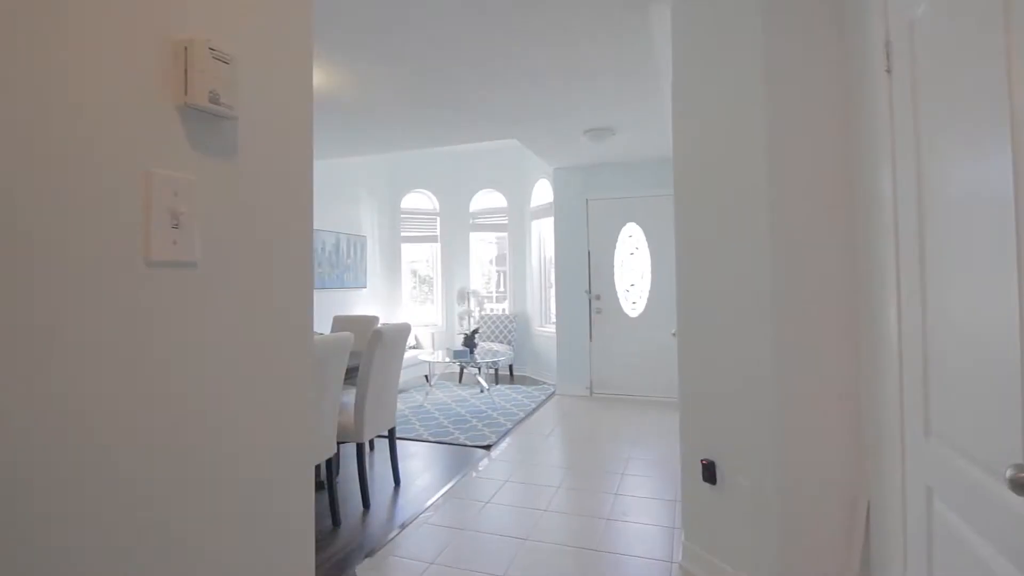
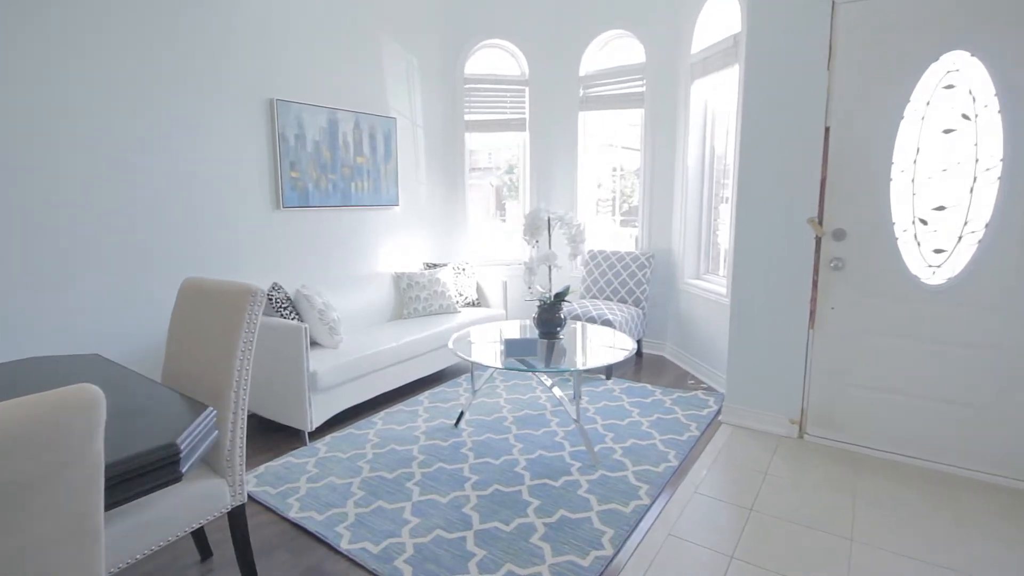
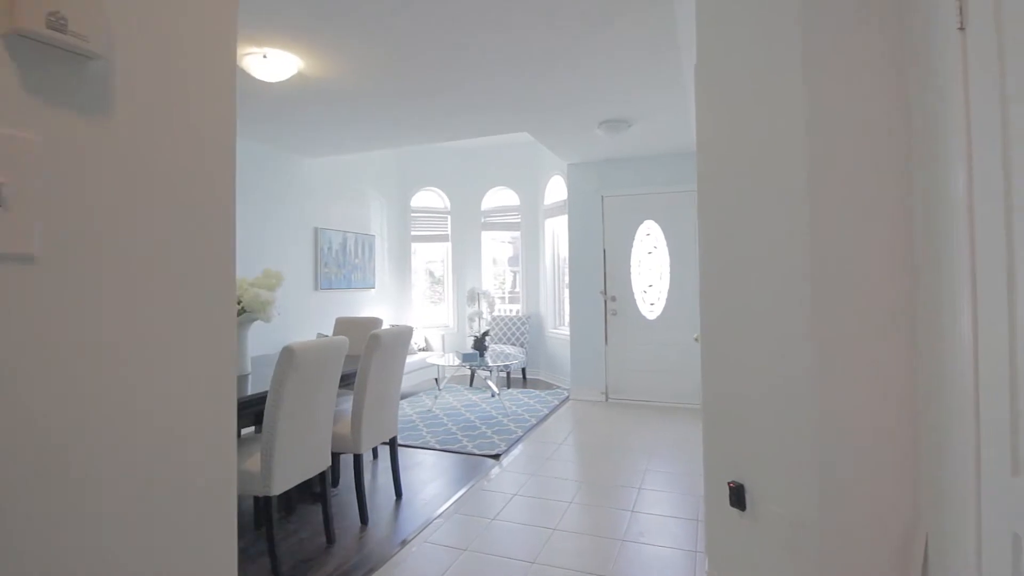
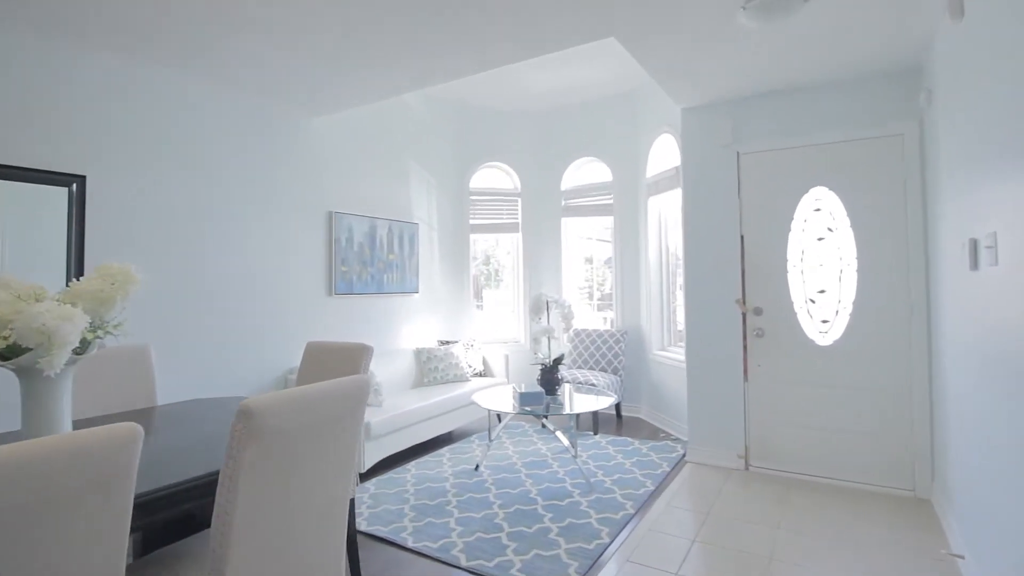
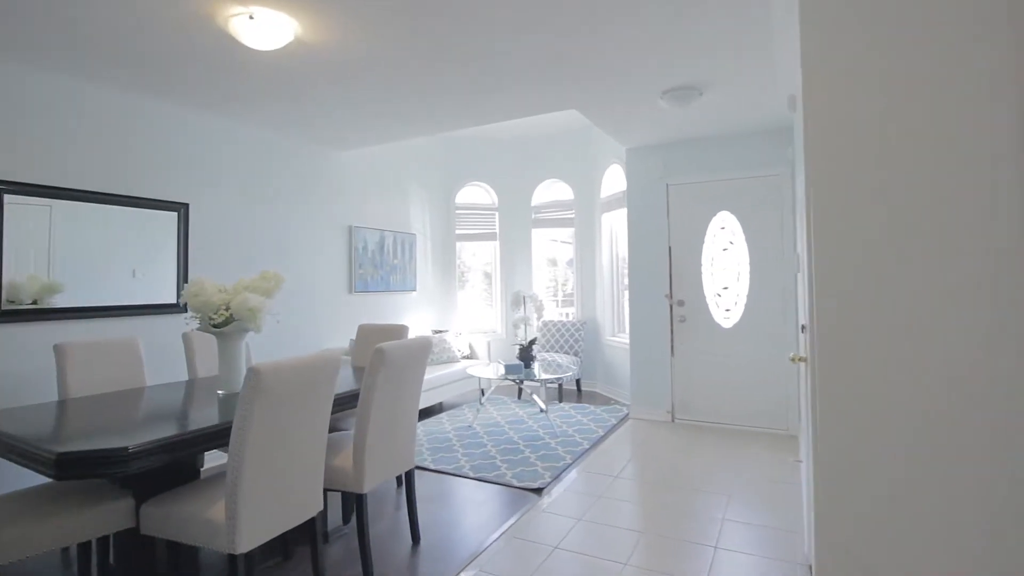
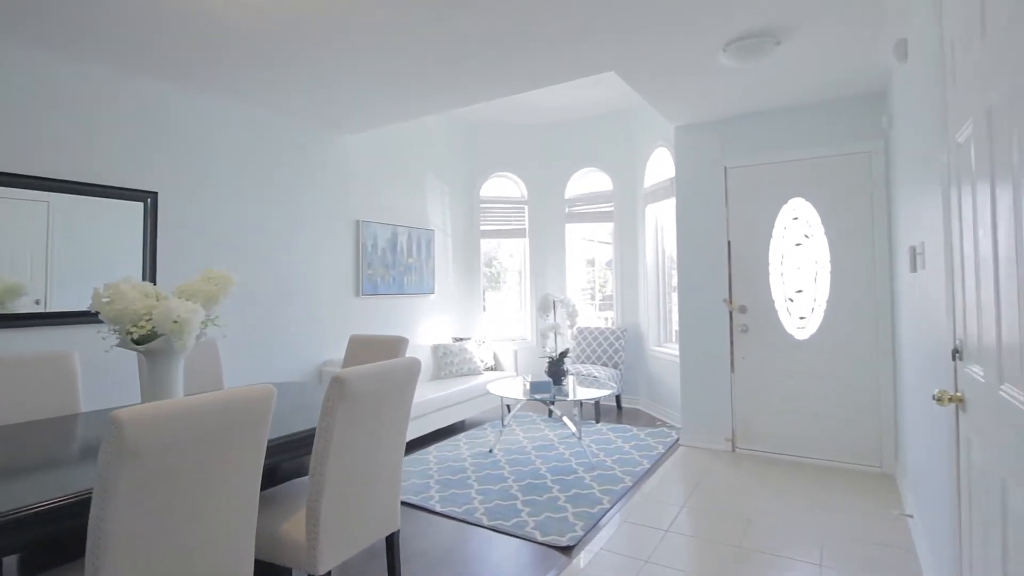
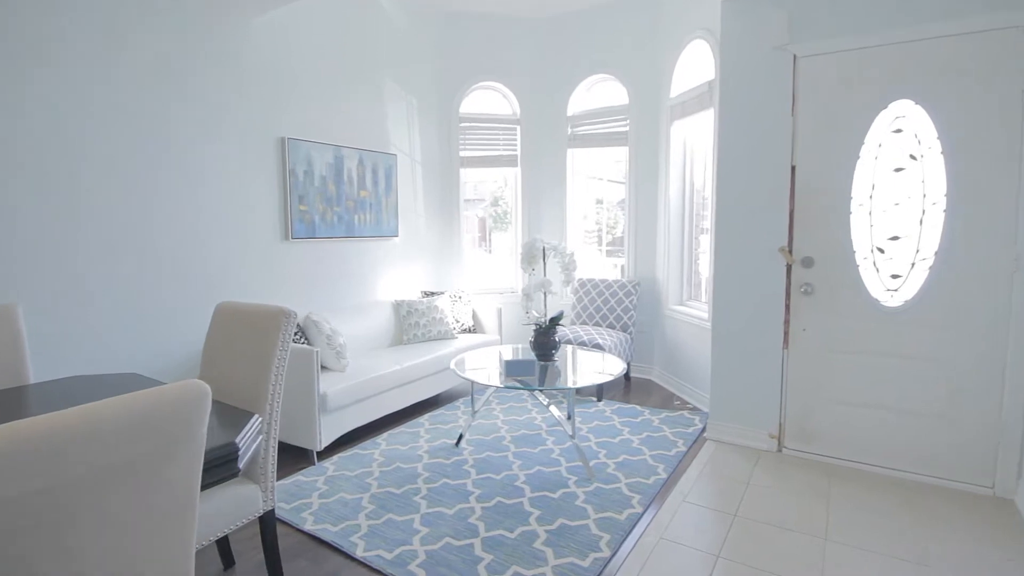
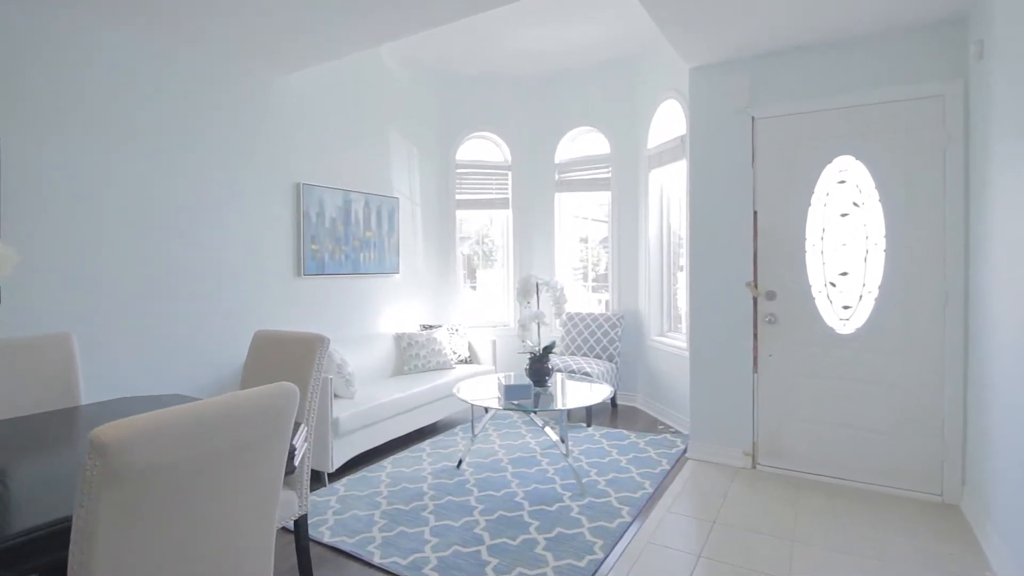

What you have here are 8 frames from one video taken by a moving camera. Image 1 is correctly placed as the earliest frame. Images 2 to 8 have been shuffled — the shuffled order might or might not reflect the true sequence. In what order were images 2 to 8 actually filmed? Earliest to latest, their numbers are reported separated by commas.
3, 5, 6, 4, 8, 7, 2
